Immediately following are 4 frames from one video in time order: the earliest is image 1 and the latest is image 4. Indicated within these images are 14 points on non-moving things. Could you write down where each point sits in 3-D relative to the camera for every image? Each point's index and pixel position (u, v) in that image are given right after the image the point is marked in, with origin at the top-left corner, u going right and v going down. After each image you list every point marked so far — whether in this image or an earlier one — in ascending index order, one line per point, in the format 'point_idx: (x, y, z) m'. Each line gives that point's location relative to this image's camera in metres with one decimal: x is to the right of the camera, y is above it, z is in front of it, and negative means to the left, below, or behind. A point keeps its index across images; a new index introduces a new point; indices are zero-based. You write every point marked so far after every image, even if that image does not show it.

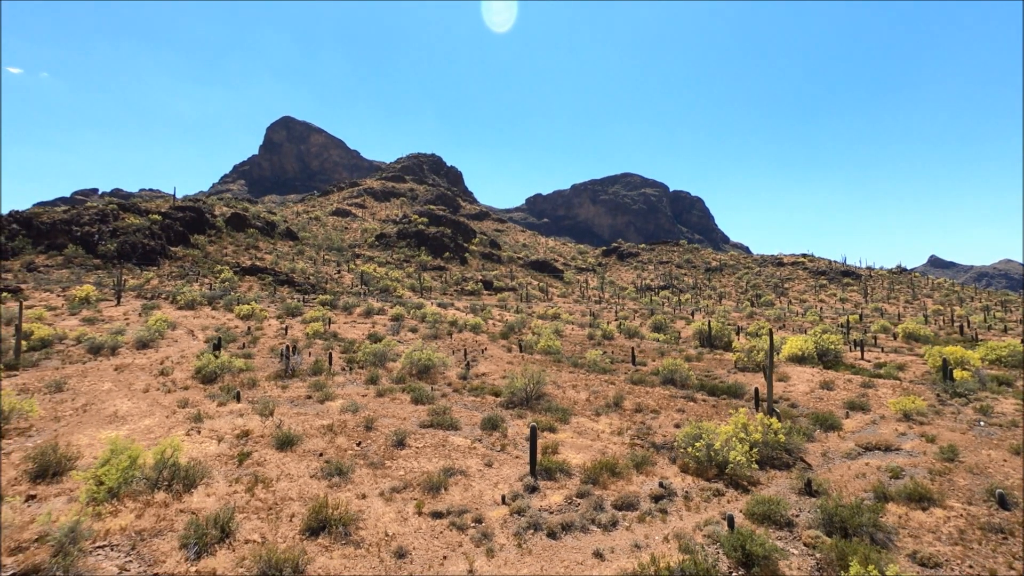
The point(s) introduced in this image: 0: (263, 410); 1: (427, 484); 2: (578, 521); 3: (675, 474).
0: (-7.6, -3.7, +14.2) m
1: (-1.8, -4.2, +9.9) m
2: (+1.2, -4.4, +8.7) m
3: (+4.0, -4.6, +11.3) m
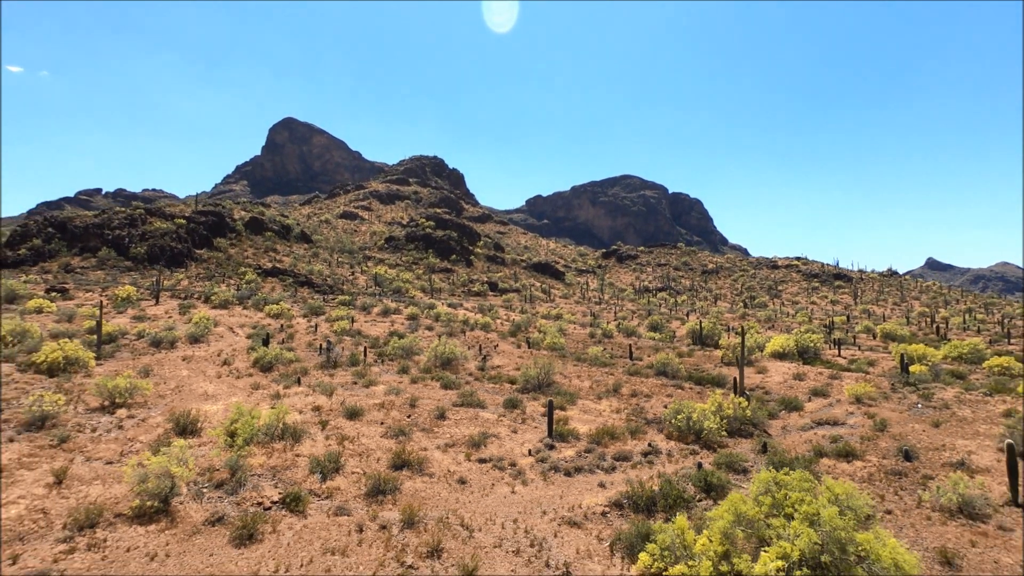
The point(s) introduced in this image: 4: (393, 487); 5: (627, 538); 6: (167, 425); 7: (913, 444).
0: (-7.0, -3.8, +17.2) m
1: (-1.1, -4.3, +12.9) m
2: (+1.9, -4.5, +11.7) m
3: (+4.6, -4.7, +14.3) m
4: (-2.5, -4.2, +9.7) m
5: (+2.0, -4.3, +8.1) m
6: (-9.5, -3.8, +12.7) m
7: (+11.8, -4.6, +13.5) m
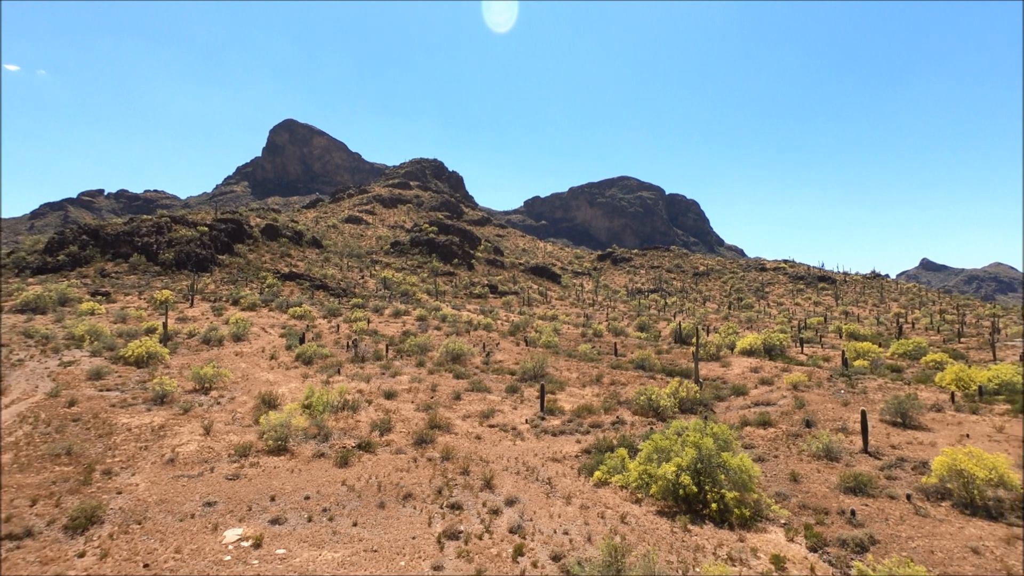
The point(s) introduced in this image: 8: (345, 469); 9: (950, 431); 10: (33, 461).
0: (-6.9, -4.2, +21.4) m
1: (-1.1, -4.7, +17.2) m
2: (+1.9, -4.9, +16.0) m
3: (+4.7, -5.1, +18.6) m
4: (-2.5, -4.6, +14.0) m
5: (+2.0, -4.7, +12.3) m
6: (-9.5, -4.1, +16.9) m
7: (+11.8, -5.0, +17.8) m
8: (-4.2, -4.5, +11.5) m
9: (+15.0, -4.9, +15.8) m
10: (-11.1, -4.0, +10.8) m
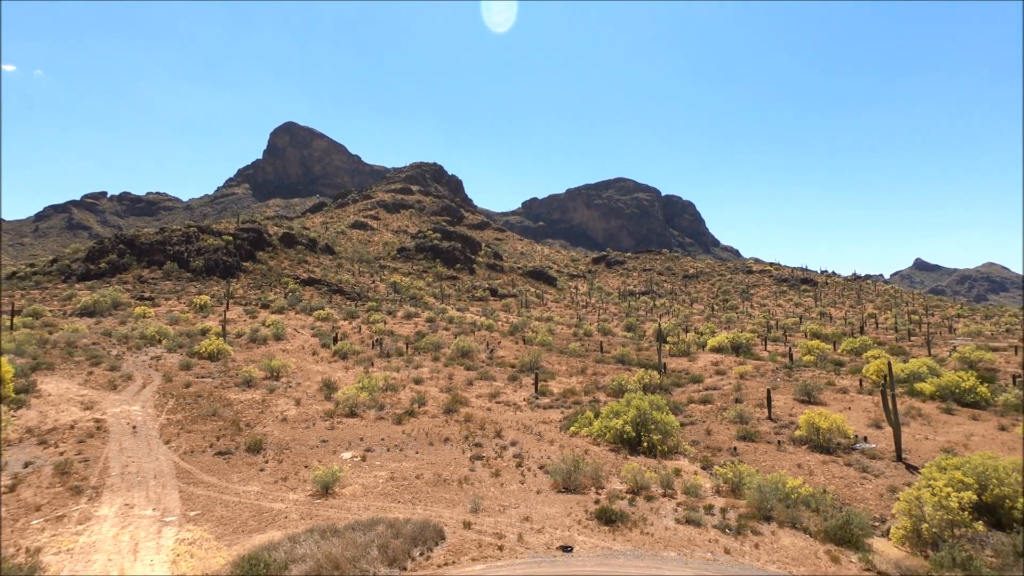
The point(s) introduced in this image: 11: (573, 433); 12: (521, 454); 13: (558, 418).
0: (-6.9, -4.7, +26.8) m
1: (-1.0, -5.2, +22.6) m
2: (+2.0, -5.4, +21.4) m
3: (+4.7, -5.6, +24.1) m
4: (-2.4, -5.1, +19.4) m
5: (+2.1, -5.3, +17.8) m
6: (-9.4, -4.7, +22.3) m
7: (+11.9, -5.5, +23.3) m
8: (-4.1, -5.1, +16.9) m
9: (+15.1, -5.4, +21.2) m
10: (-11.0, -4.6, +16.2) m
11: (+2.3, -5.4, +17.0) m
12: (+0.3, -5.3, +14.6) m
13: (+1.9, -5.4, +19.1) m
